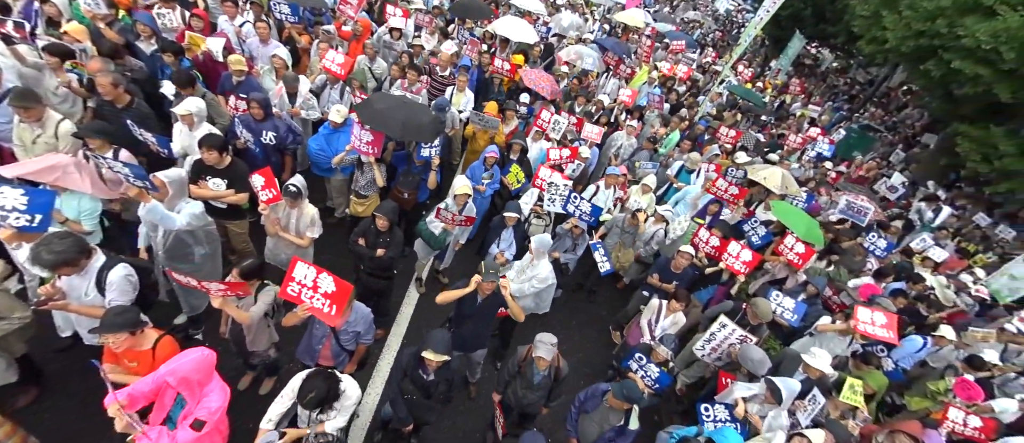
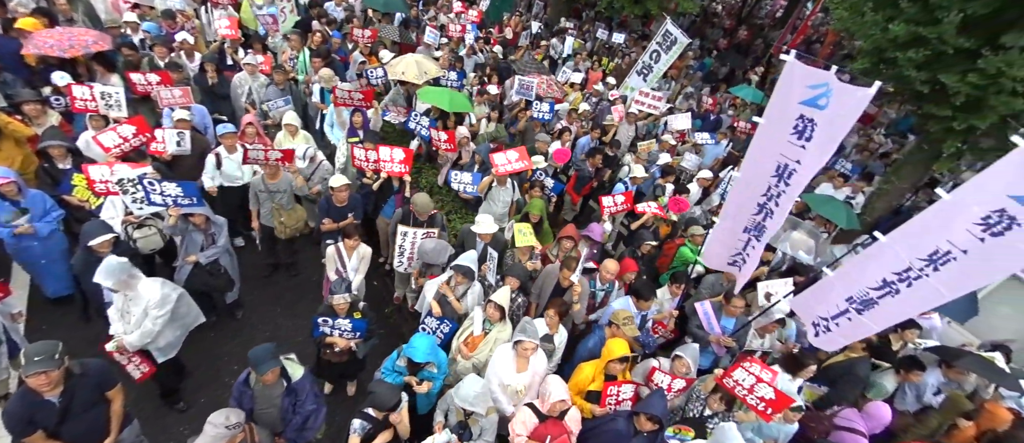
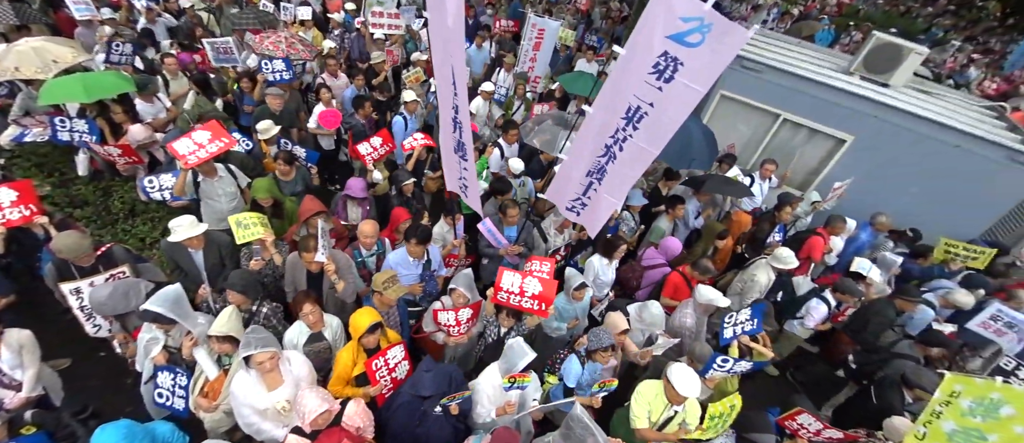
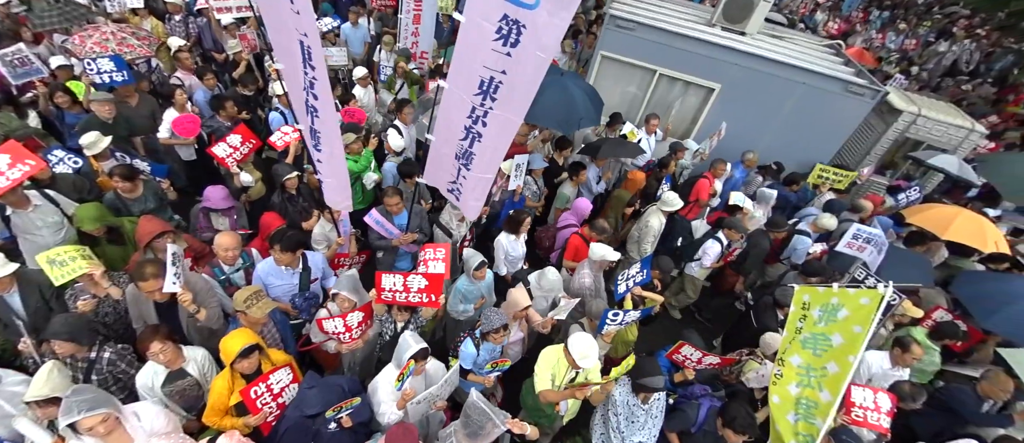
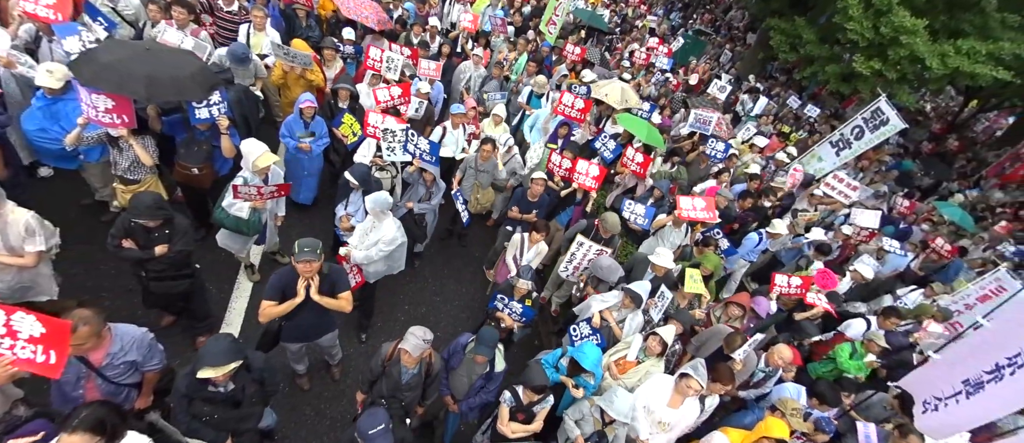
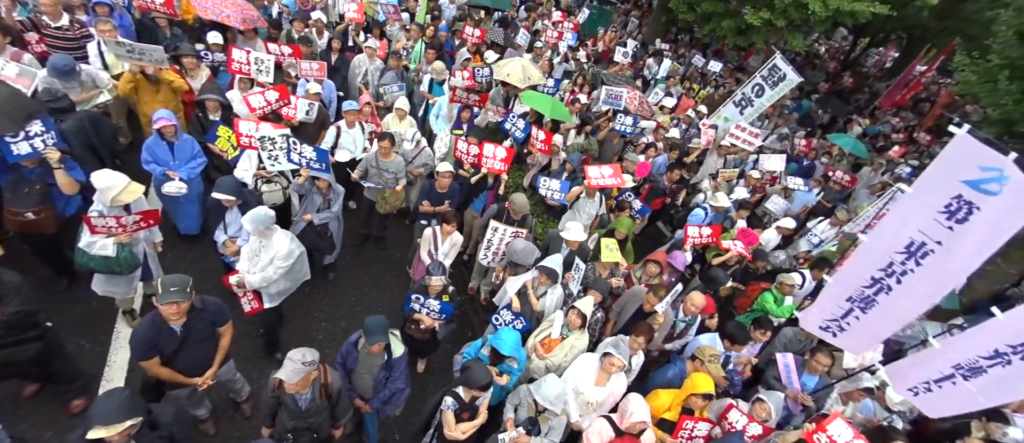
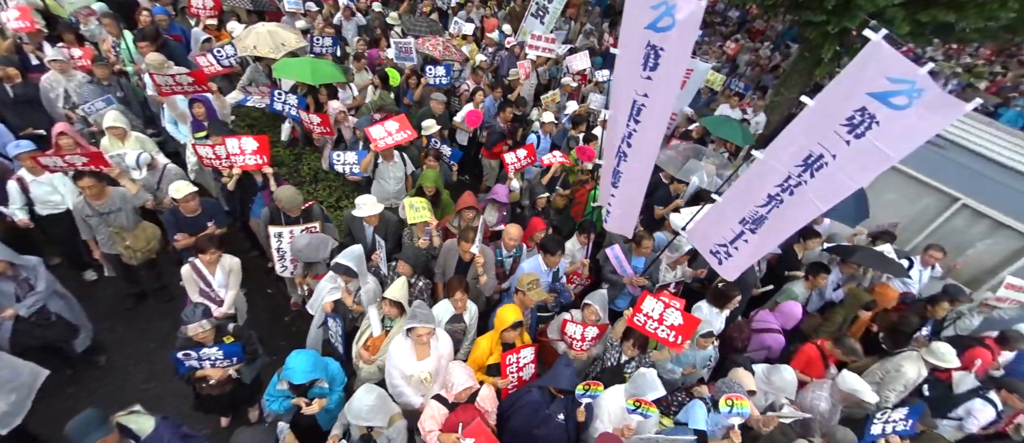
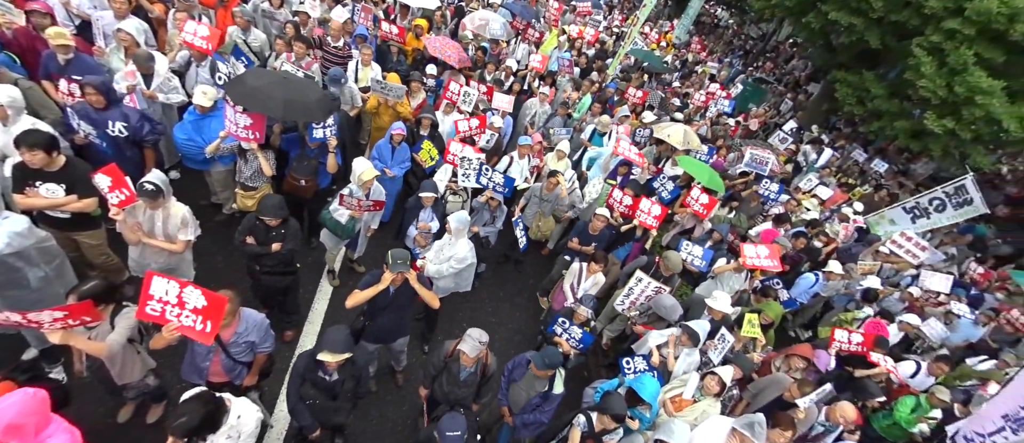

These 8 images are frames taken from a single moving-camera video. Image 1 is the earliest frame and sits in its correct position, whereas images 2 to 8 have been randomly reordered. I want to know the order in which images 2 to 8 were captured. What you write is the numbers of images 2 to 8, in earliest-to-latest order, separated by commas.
8, 5, 6, 2, 7, 3, 4
